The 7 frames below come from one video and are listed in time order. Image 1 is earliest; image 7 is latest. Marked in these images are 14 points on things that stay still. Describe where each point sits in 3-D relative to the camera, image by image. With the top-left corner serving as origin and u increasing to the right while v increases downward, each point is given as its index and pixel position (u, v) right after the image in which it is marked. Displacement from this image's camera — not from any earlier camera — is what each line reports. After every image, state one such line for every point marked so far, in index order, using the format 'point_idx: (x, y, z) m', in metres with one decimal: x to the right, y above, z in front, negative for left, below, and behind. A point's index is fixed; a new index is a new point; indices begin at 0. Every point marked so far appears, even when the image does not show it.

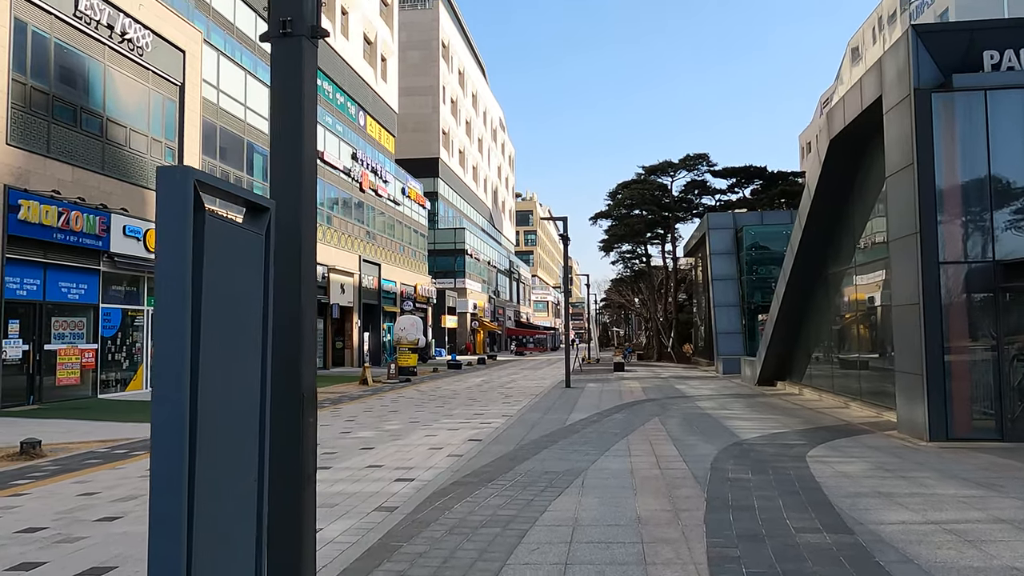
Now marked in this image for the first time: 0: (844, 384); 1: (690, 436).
0: (+7.1, -2.1, +16.3) m
1: (+2.5, -2.1, +10.5) m
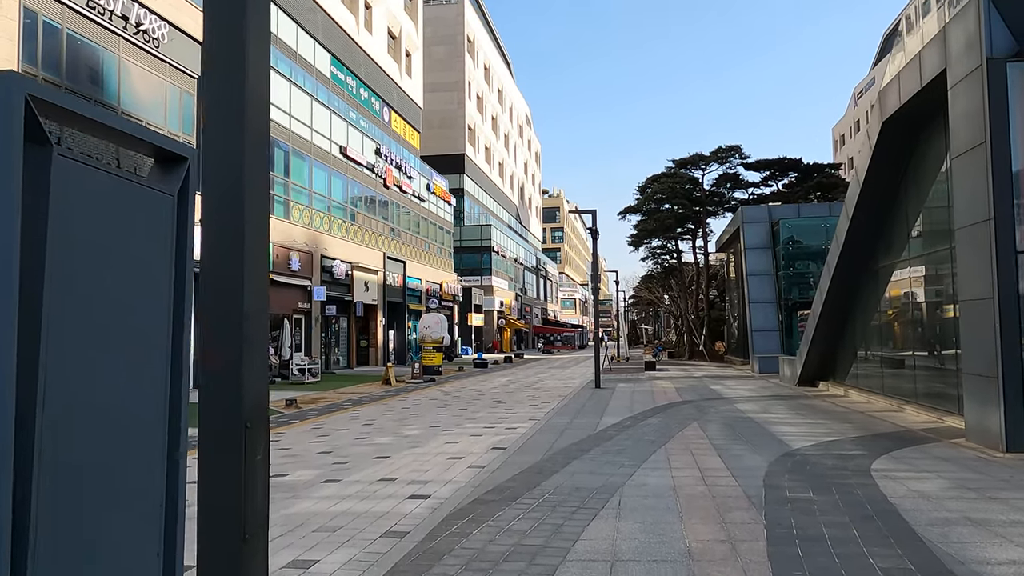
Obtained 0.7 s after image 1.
0: (+7.6, -1.9, +15.2) m
1: (+2.8, -2.0, +9.6) m
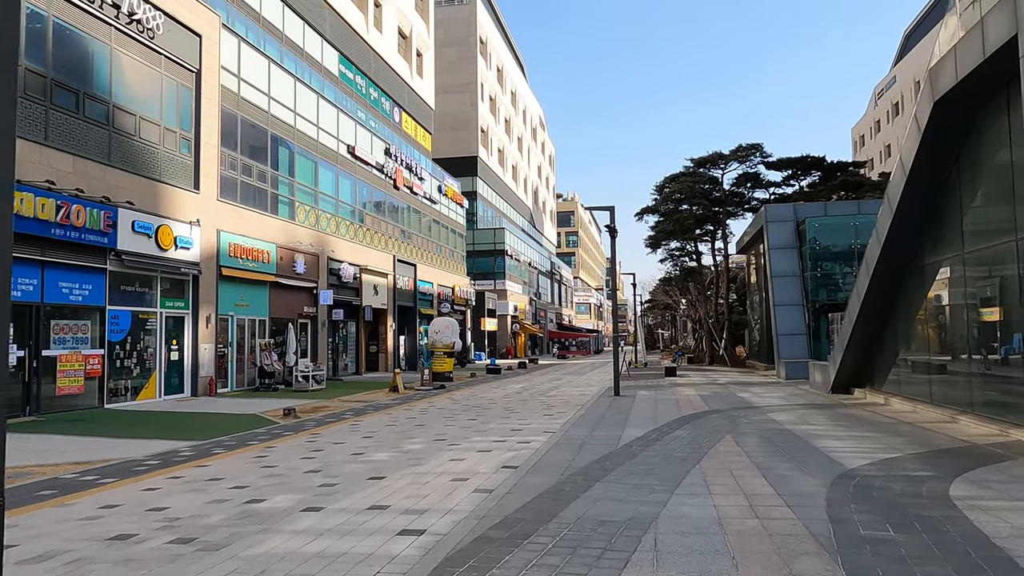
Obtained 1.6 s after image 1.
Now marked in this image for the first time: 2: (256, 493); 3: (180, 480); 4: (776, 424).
0: (+7.8, -1.9, +13.8) m
1: (+2.9, -1.9, +8.4) m
2: (-2.6, -2.1, +7.8) m
3: (-3.7, -2.2, +8.6) m
4: (+4.4, -2.3, +12.9) m
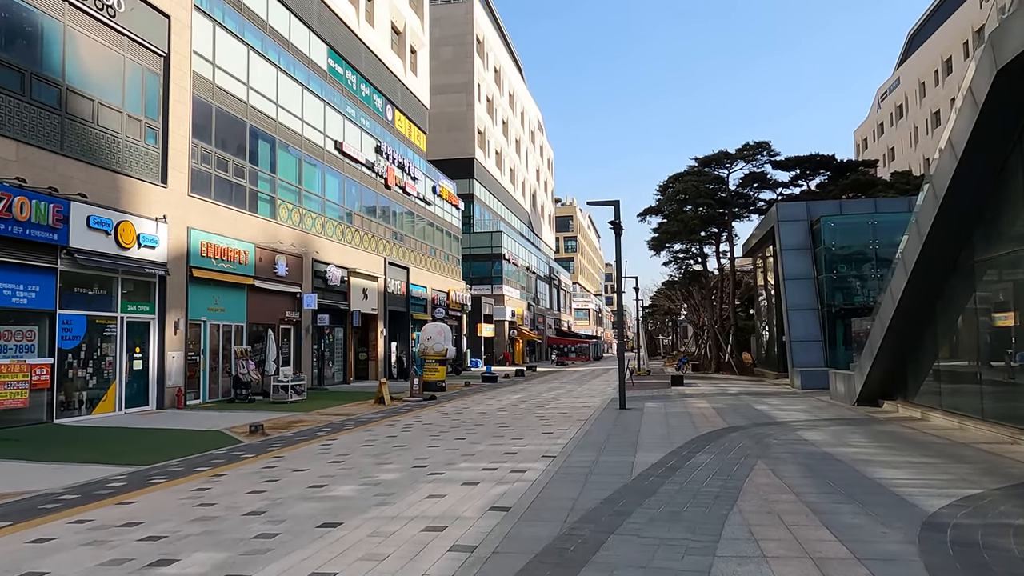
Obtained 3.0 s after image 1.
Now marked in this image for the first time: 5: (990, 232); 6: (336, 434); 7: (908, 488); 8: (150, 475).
0: (+7.7, -1.9, +12.1) m
1: (+2.9, -1.9, +6.6) m
2: (-2.7, -2.0, +6.0) m
3: (-3.8, -2.1, +6.9) m
4: (+4.4, -2.3, +11.1) m
5: (+7.7, +0.9, +12.4) m
6: (-3.2, -2.7, +14.1) m
7: (+4.0, -2.0, +7.7) m
8: (-4.6, -2.4, +9.8) m
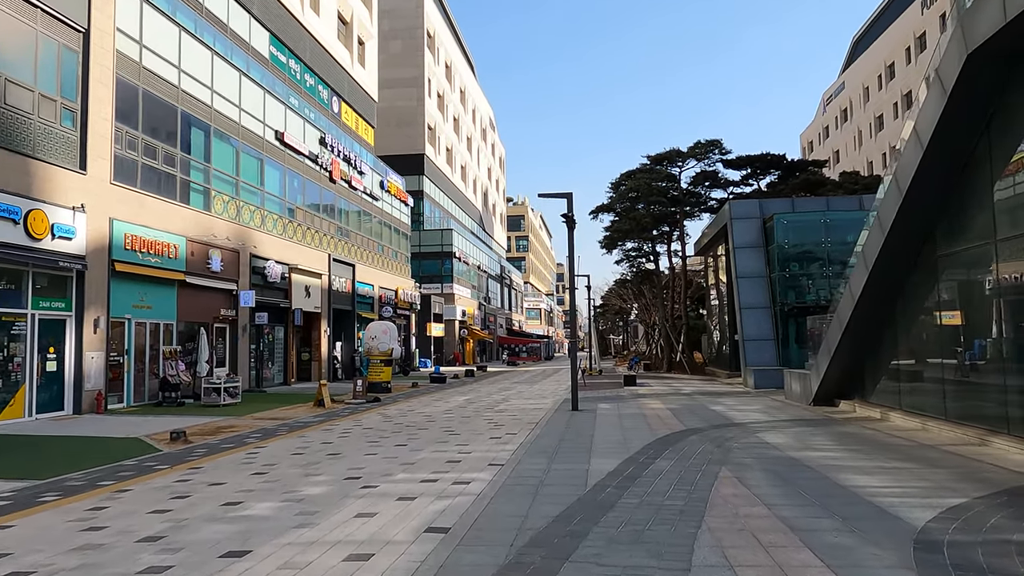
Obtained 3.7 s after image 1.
0: (+6.9, -1.9, +11.7) m
1: (+2.4, -1.8, +5.9) m
2: (-3.1, -1.9, +4.9) m
3: (-4.3, -2.0, +5.8) m
4: (+3.6, -2.2, +10.5) m
5: (+6.9, +1.0, +12.0) m
6: (-4.2, -2.6, +13.0) m
7: (+3.4, -1.9, +7.0) m
8: (-5.3, -2.3, +8.6) m
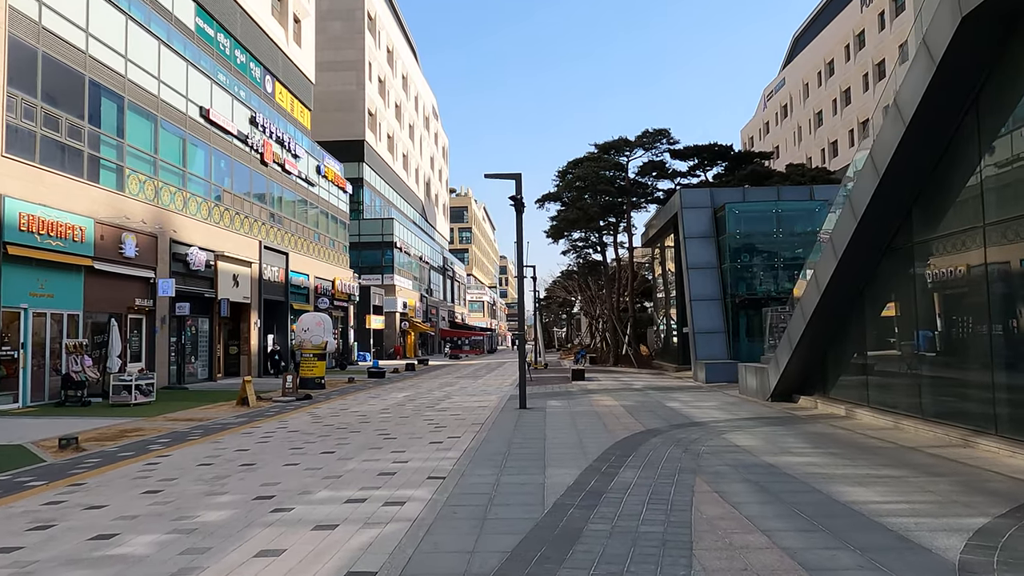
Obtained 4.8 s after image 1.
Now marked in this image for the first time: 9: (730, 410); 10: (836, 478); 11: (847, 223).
0: (+6.1, -1.7, +10.9) m
1: (+2.0, -1.7, +4.8) m
2: (-3.4, -1.8, +3.4) m
3: (-4.6, -1.9, +4.1) m
4: (+2.9, -2.0, +9.5) m
5: (+6.1, +1.2, +11.1) m
6: (-5.0, -2.4, +11.4) m
7: (+3.0, -1.8, +6.0) m
8: (-5.8, -2.1, +6.9) m
9: (+4.3, -2.4, +15.1) m
10: (+3.3, -1.9, +7.8) m
11: (+5.3, +1.0, +12.2) m
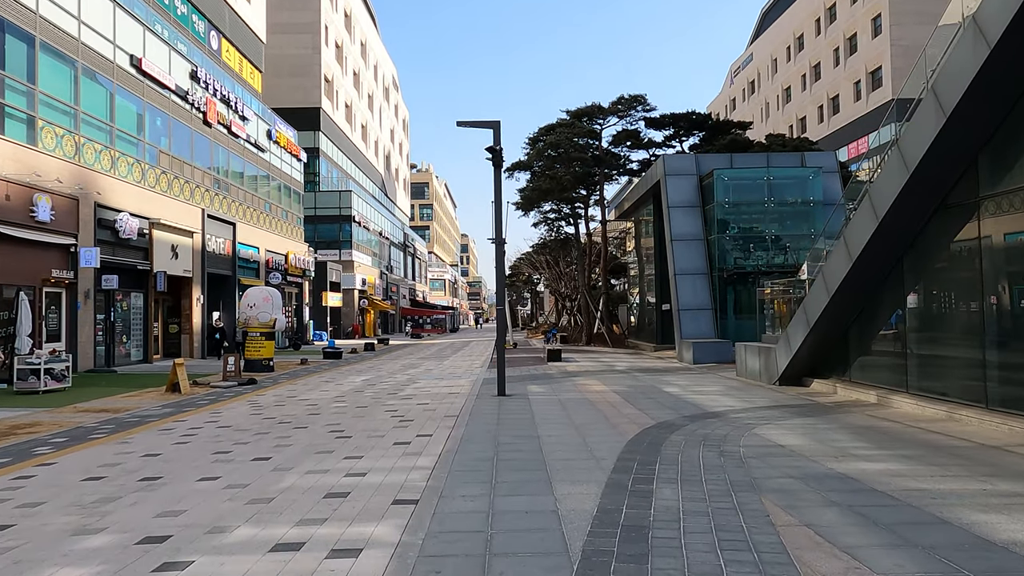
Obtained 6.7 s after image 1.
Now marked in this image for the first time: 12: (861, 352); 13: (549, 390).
0: (+6.0, -1.3, +9.0) m
1: (+2.2, -1.4, +2.7) m
2: (-3.1, -1.6, +1.1) m
3: (-4.4, -1.6, +1.7) m
4: (+2.8, -1.7, +7.5) m
5: (+5.9, +1.6, +9.2) m
6: (-5.2, -1.9, +9.0) m
7: (+3.1, -1.5, +4.0) m
8: (-5.8, -1.8, +4.5) m
9: (+3.9, -1.9, +13.2) m
10: (+3.3, -1.6, +5.8) m
11: (+5.1, +1.5, +10.3) m
12: (+5.9, -1.1, +12.9) m
13: (+0.7, -1.9, +14.4) m
